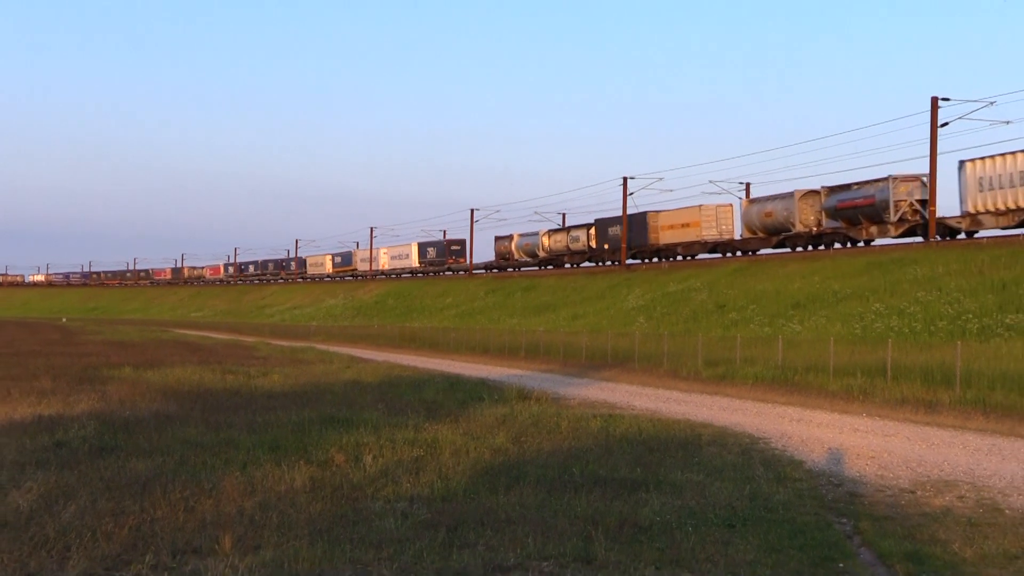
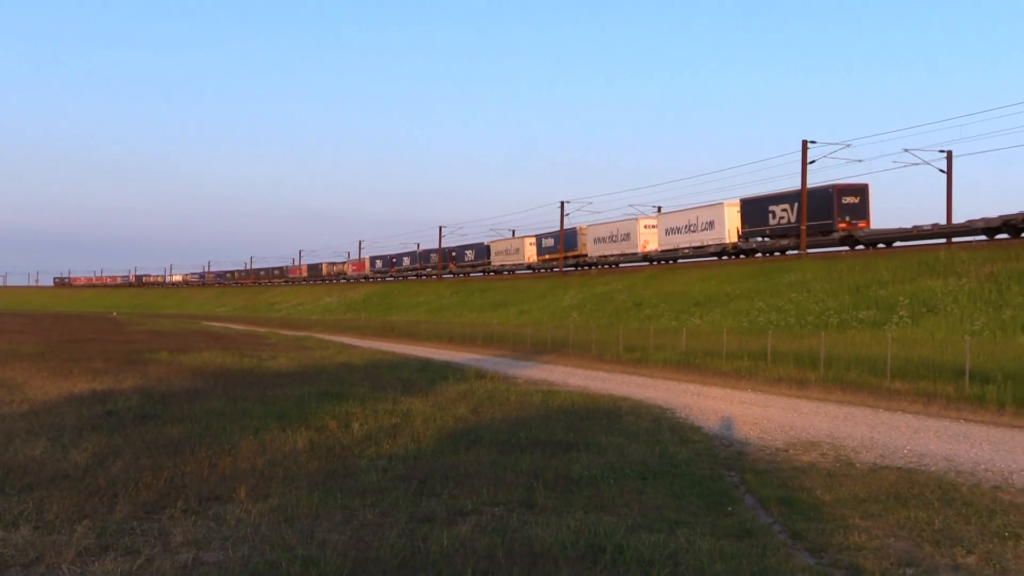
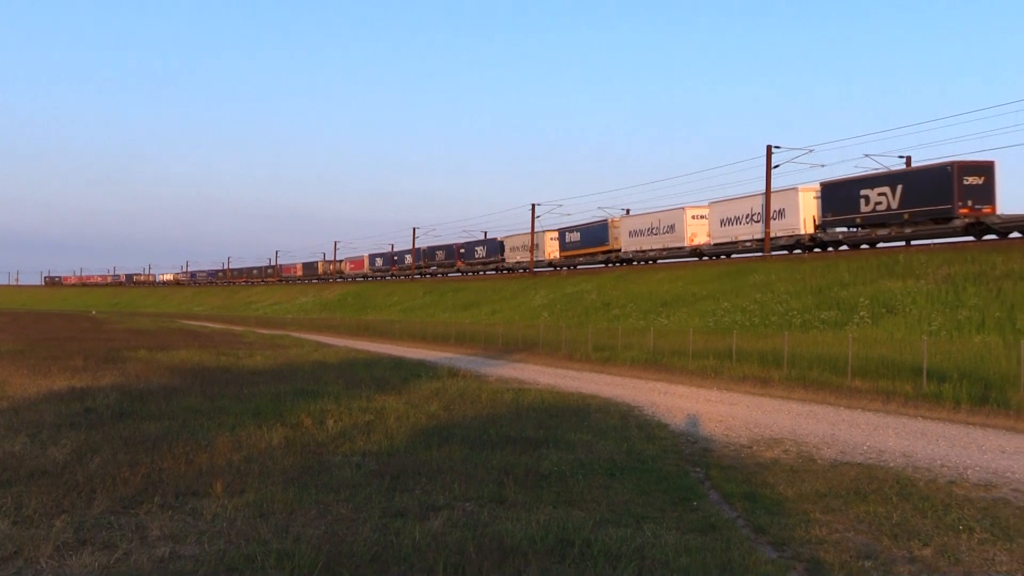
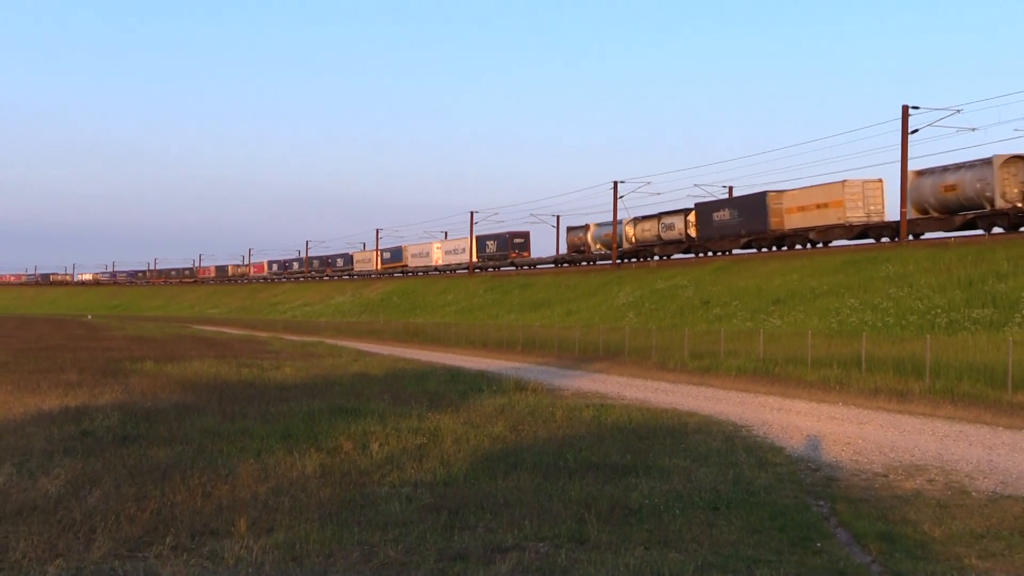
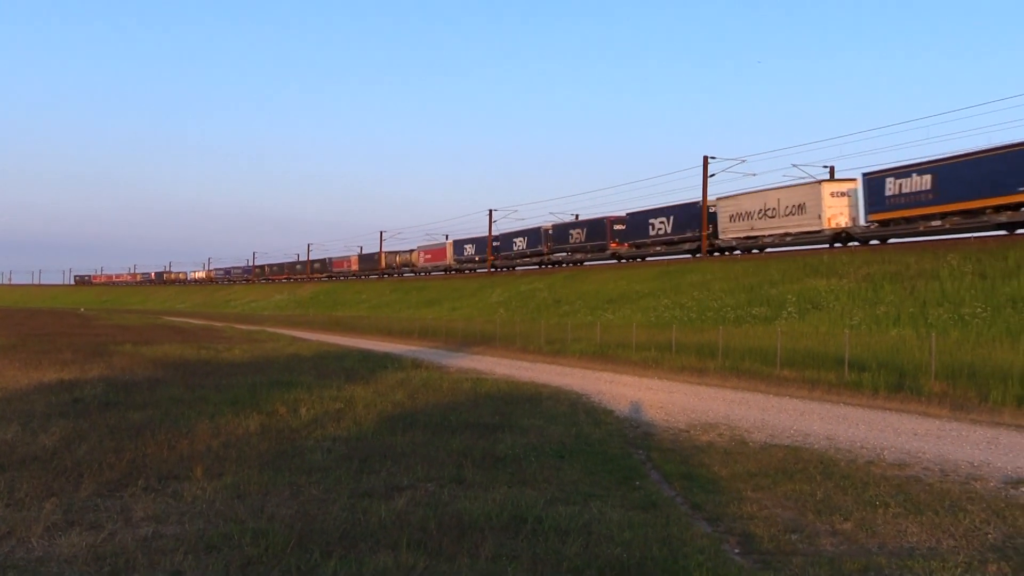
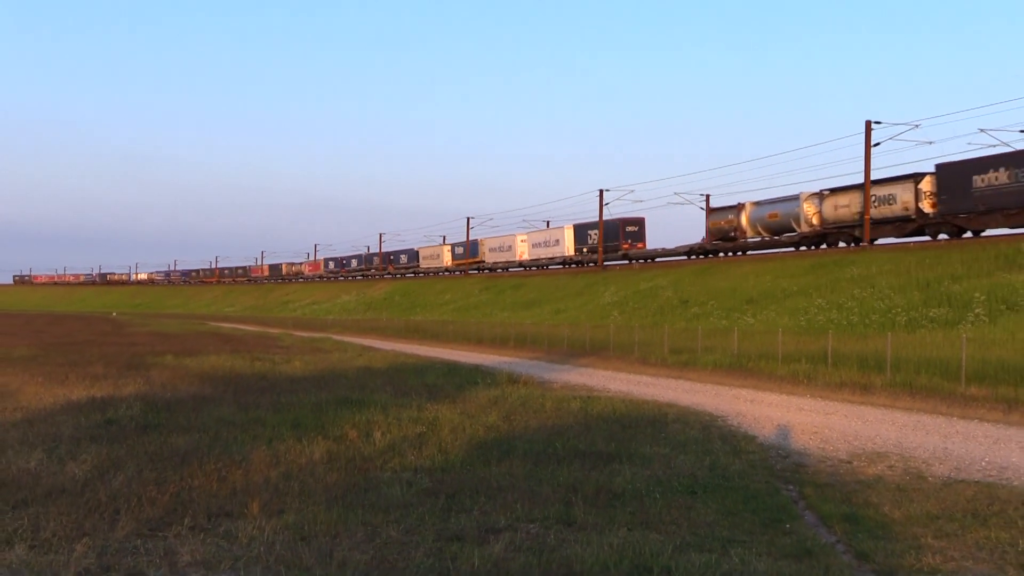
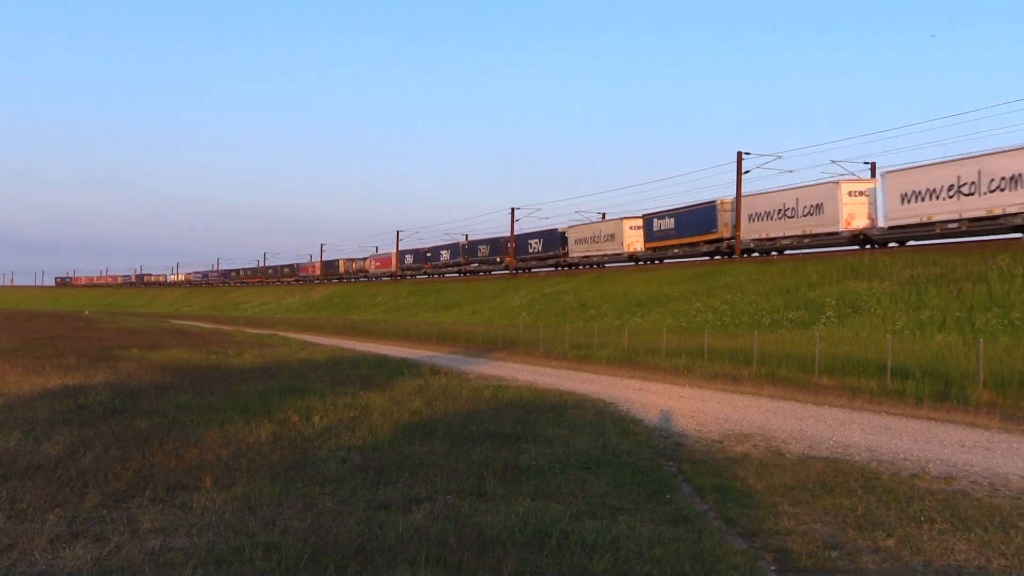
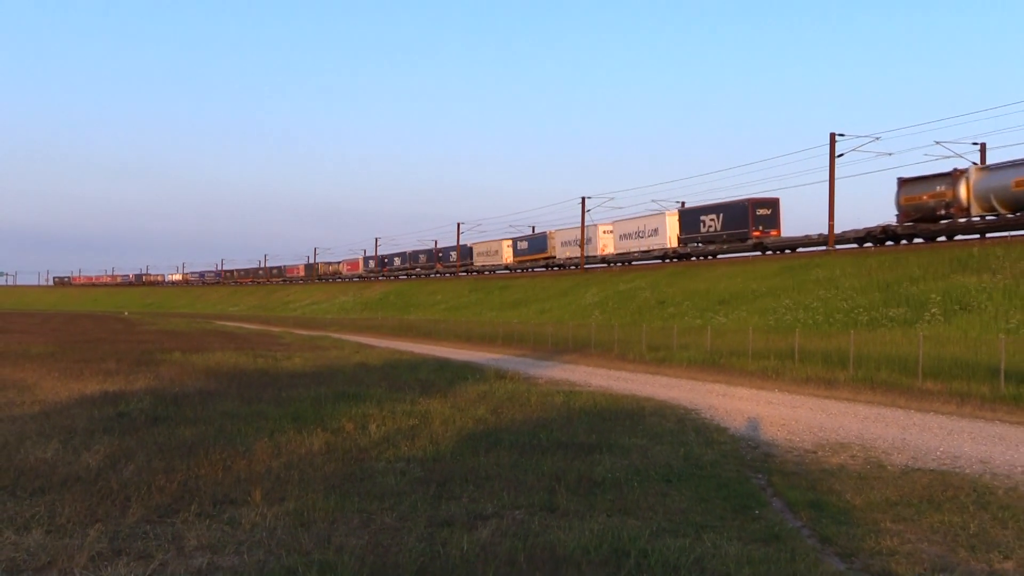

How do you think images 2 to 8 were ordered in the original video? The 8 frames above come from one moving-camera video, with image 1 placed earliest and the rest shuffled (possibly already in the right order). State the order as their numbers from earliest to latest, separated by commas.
4, 6, 8, 2, 3, 7, 5
